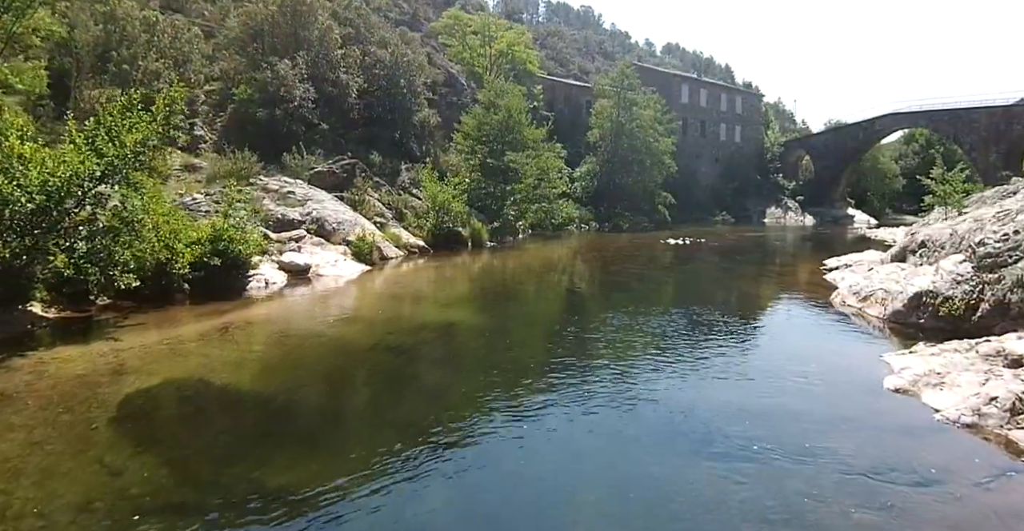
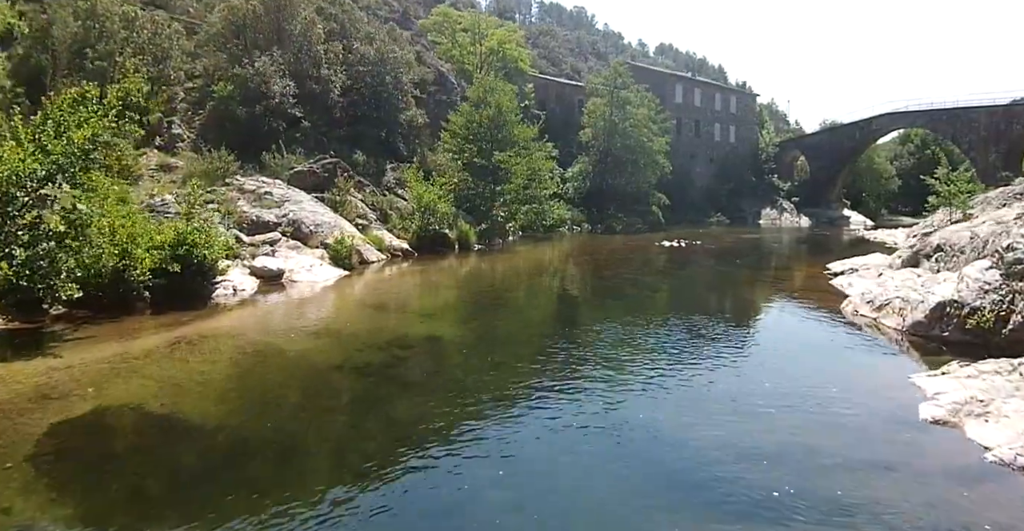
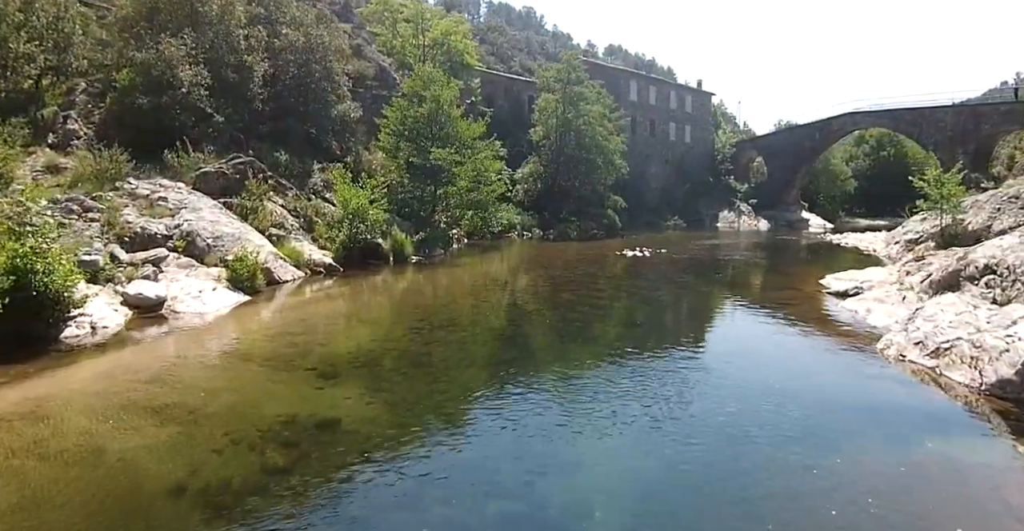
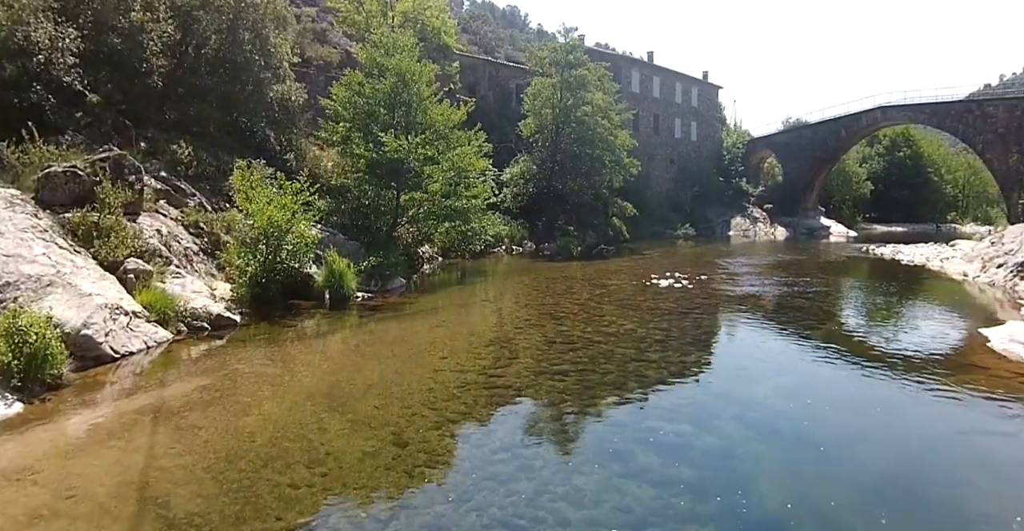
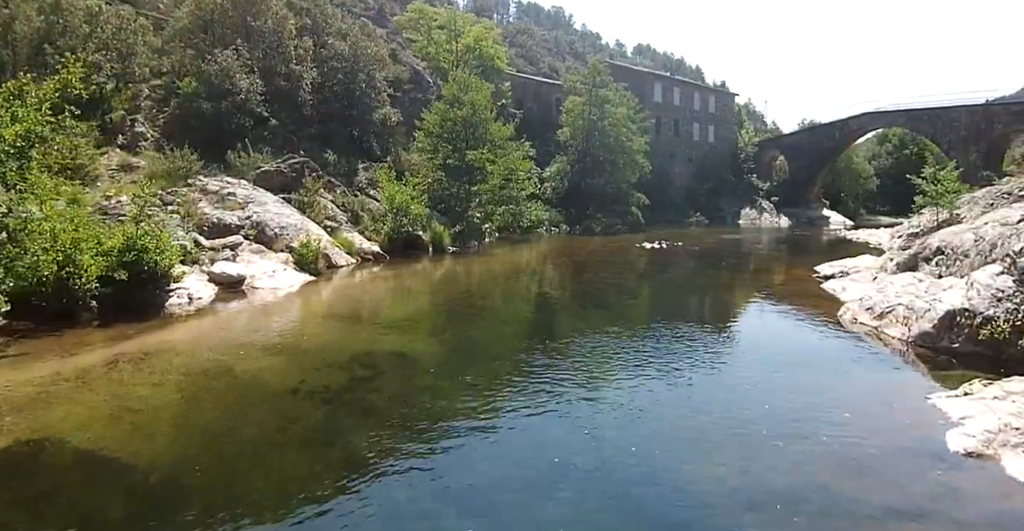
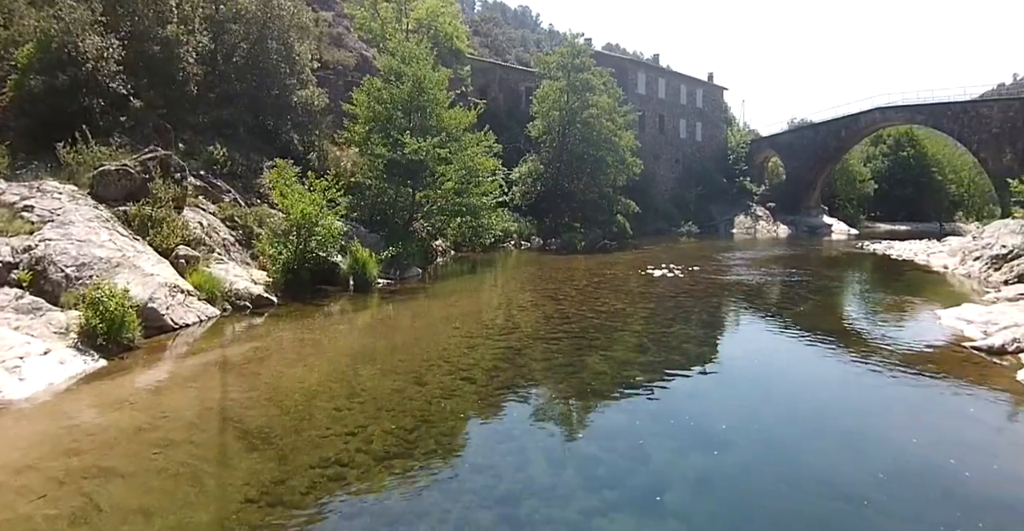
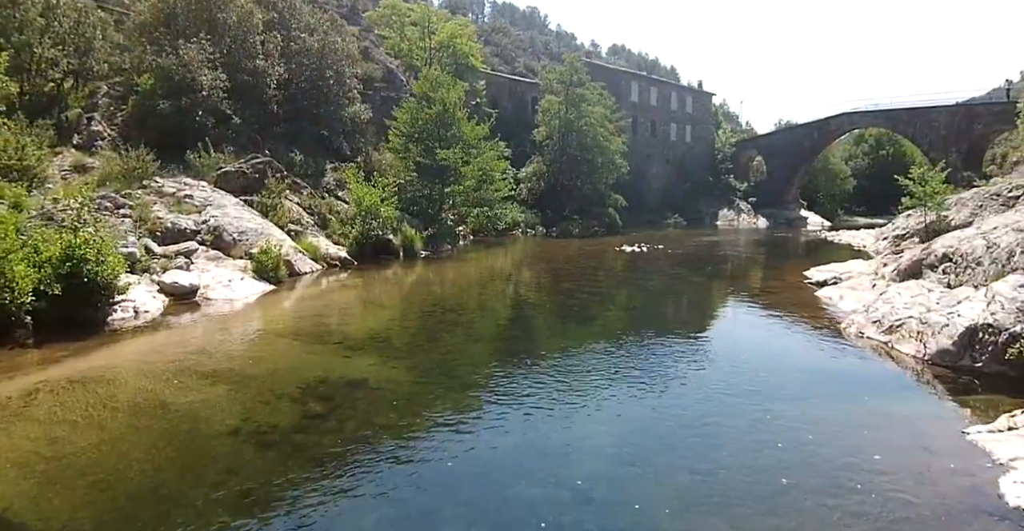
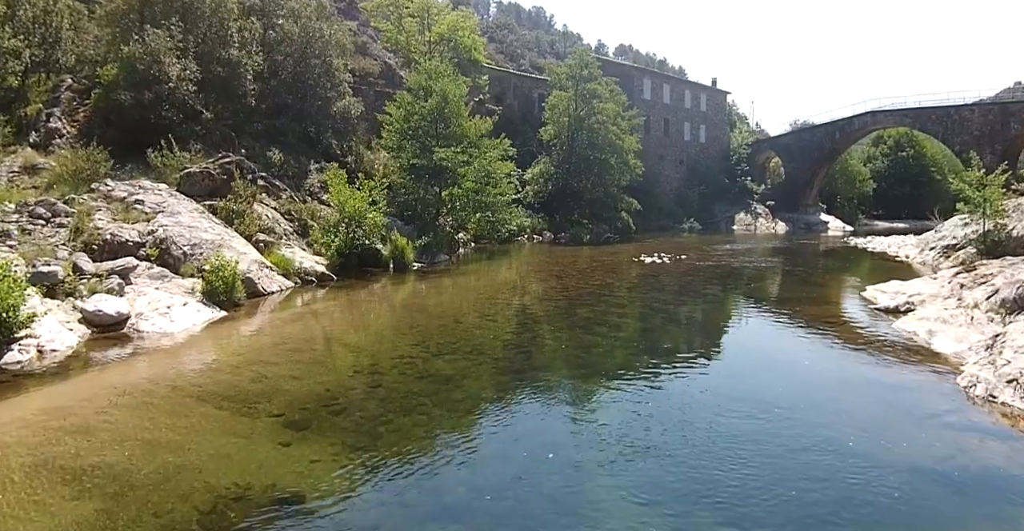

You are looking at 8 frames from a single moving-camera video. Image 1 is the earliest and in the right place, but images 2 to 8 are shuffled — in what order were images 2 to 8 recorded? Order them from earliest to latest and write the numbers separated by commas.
2, 5, 7, 3, 8, 6, 4
